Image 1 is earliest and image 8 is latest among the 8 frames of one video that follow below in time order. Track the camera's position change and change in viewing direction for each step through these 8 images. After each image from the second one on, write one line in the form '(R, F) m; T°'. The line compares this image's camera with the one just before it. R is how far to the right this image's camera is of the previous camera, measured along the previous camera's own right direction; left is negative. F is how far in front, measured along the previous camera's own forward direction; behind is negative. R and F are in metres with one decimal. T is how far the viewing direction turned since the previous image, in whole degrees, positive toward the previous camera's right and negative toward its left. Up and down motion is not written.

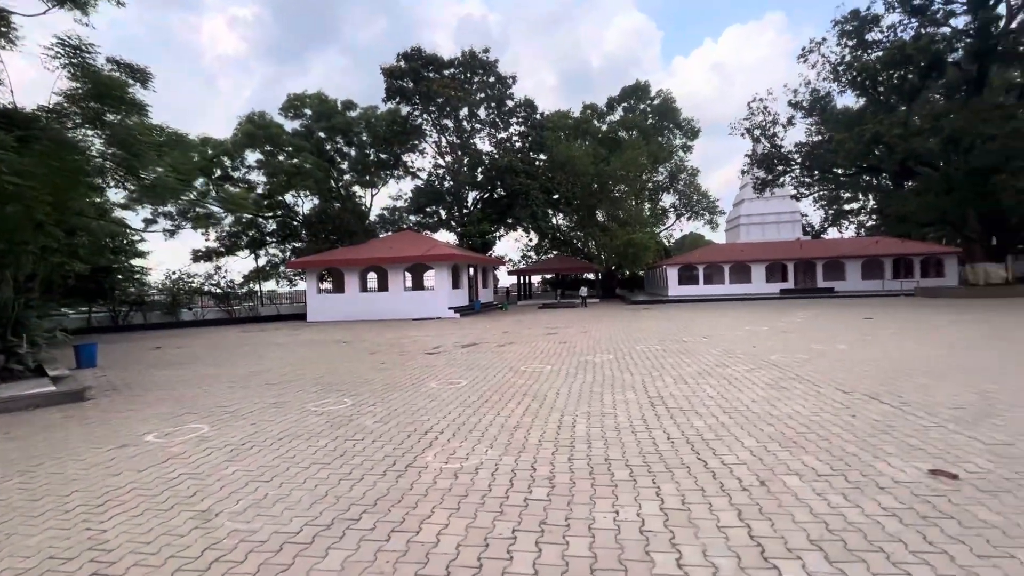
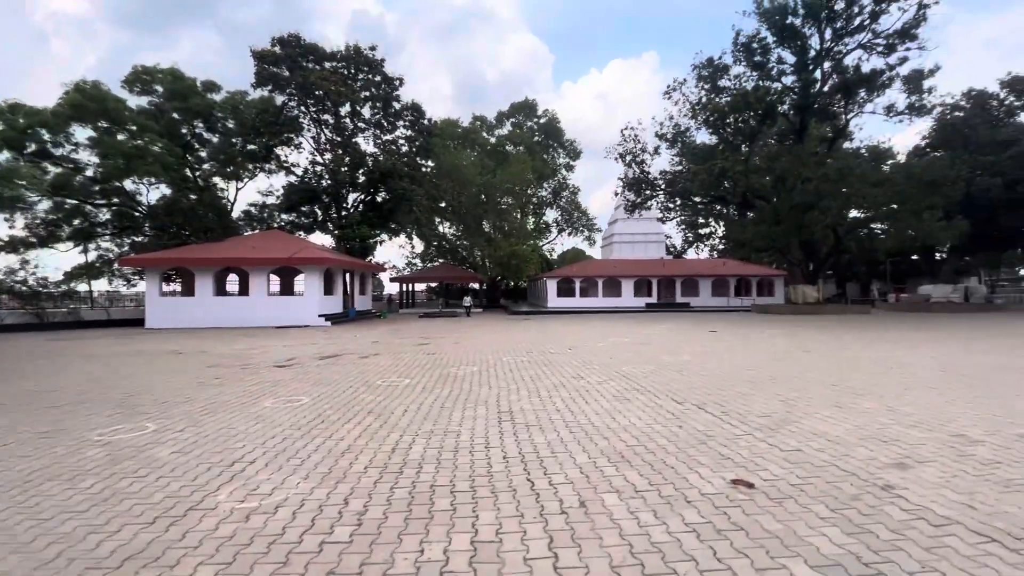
(+0.5, +0.3) m; +13°
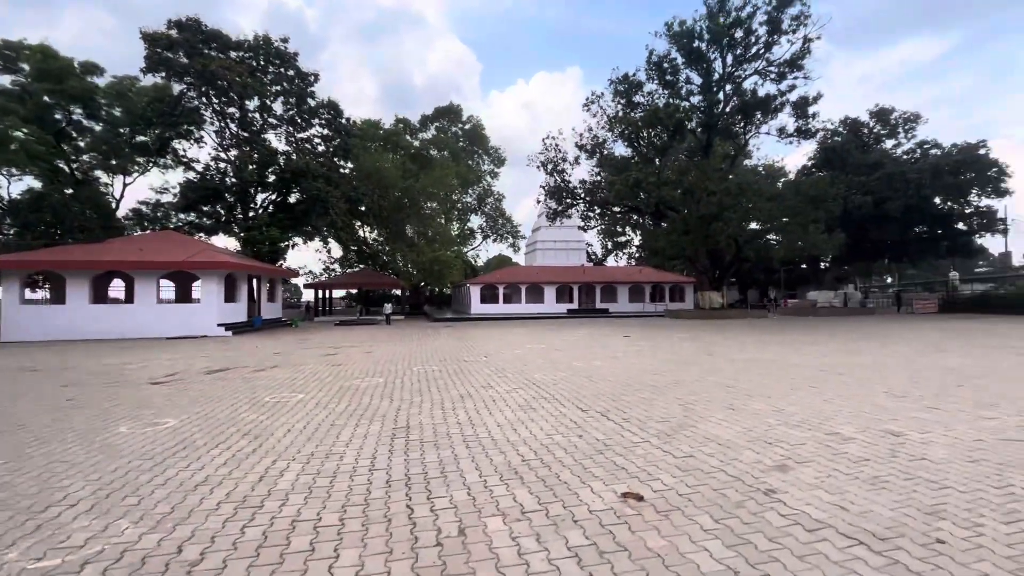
(+0.4, +0.3) m; +9°
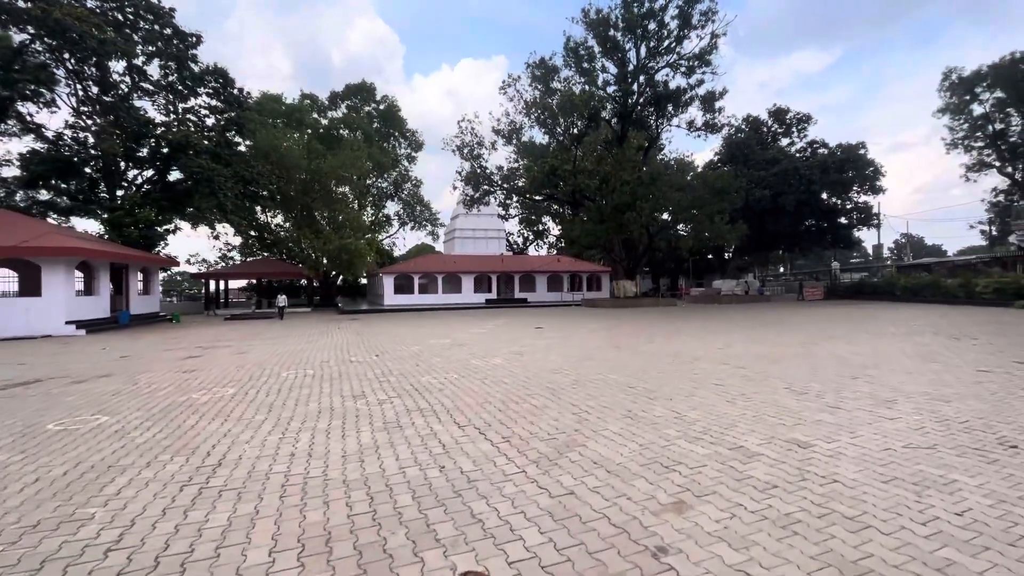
(+0.7, +1.1) m; +9°
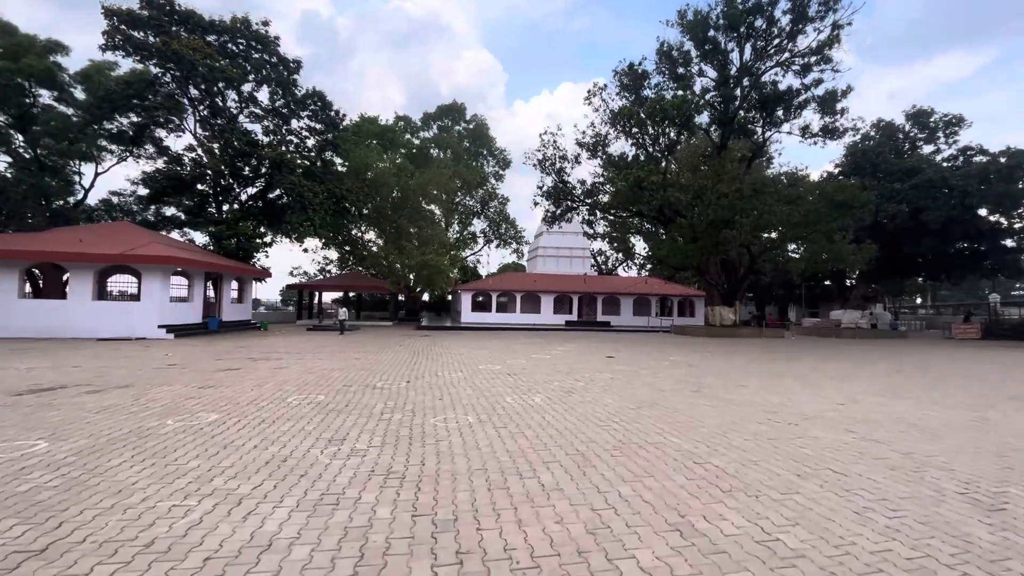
(+0.8, +1.9) m; -11°
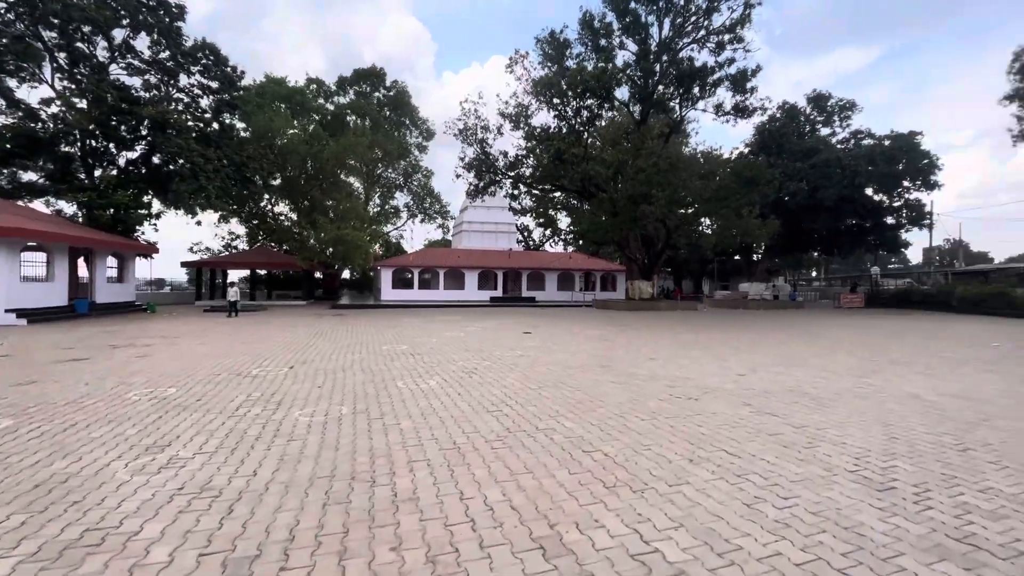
(+0.6, +0.8) m; +8°
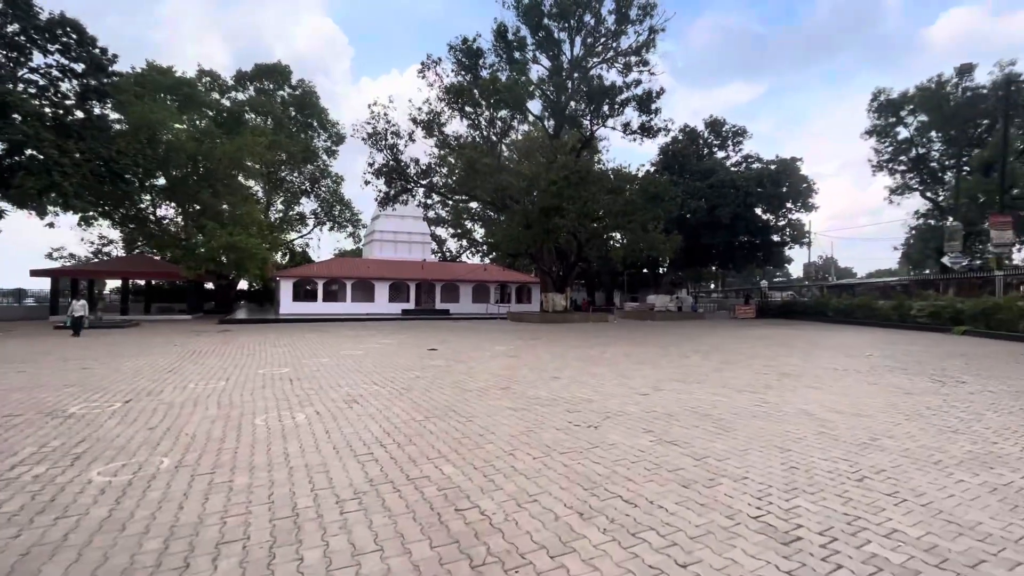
(+0.5, +0.8) m; +9°
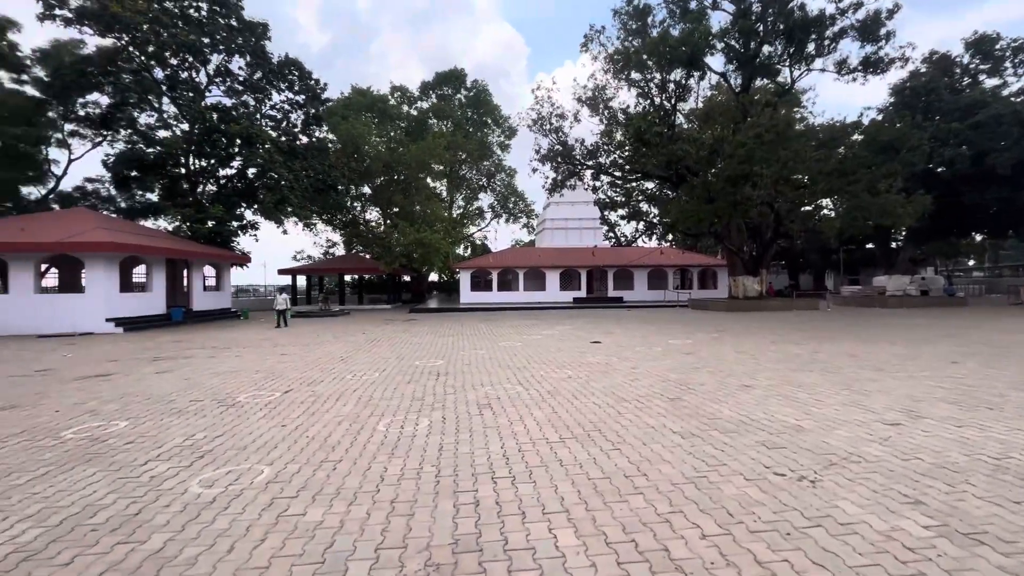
(+0.2, +1.6) m; -21°
